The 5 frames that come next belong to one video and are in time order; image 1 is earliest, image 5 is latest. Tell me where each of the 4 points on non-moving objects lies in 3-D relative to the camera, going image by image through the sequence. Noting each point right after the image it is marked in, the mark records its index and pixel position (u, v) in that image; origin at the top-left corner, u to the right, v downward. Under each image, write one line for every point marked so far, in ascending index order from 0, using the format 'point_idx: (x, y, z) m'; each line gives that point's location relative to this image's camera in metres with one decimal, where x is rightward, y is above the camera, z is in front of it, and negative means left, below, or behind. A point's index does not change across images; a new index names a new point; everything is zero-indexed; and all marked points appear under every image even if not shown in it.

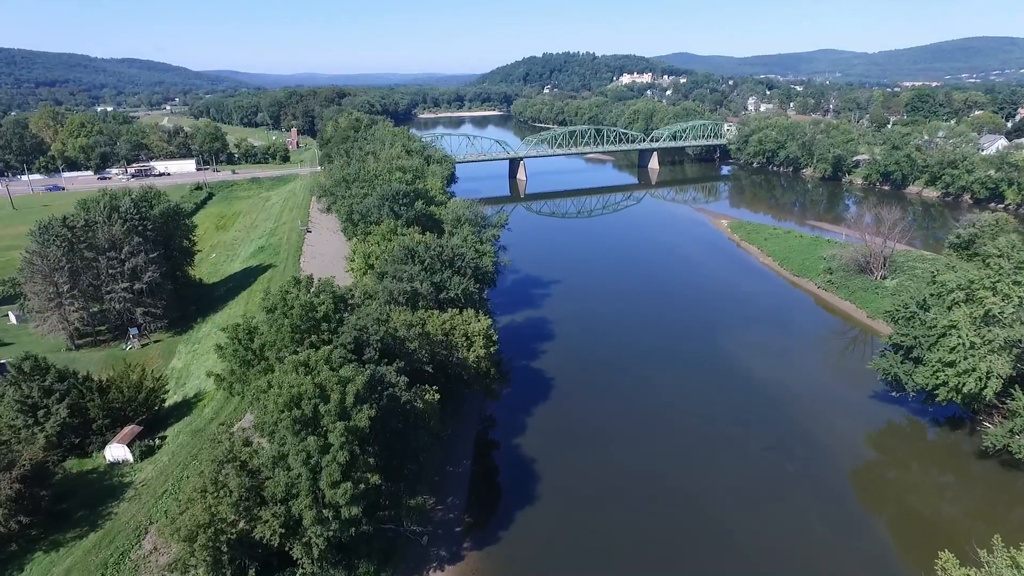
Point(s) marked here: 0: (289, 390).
0: (-4.5, -2.1, +13.5) m
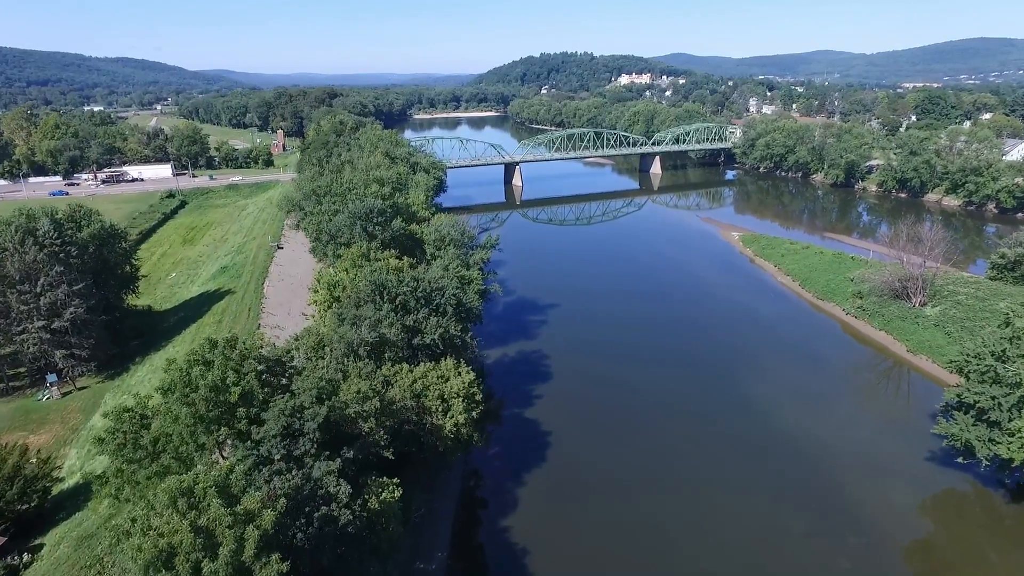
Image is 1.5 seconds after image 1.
0: (-4.9, -3.5, +9.1) m
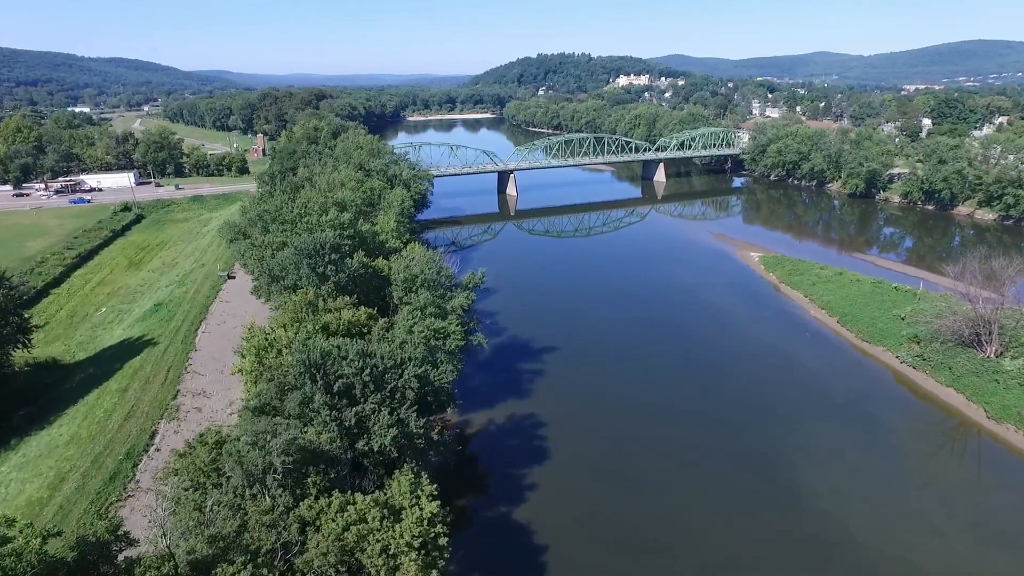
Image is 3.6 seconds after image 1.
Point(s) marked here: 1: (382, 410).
0: (-5.2, -5.4, +3.1) m
1: (-3.1, -2.9, +15.9) m
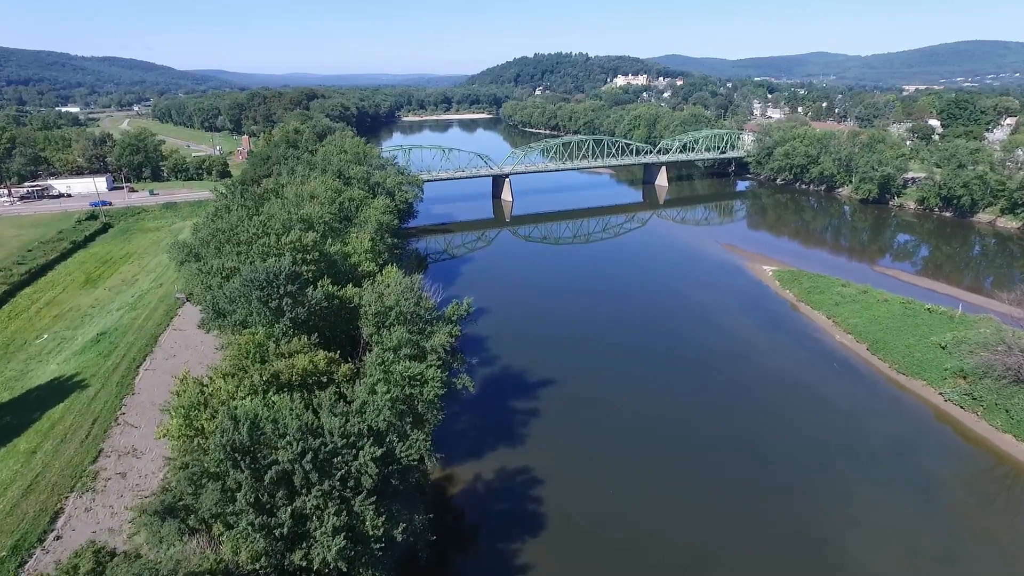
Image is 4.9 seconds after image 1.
0: (-5.5, -6.5, -0.6) m
1: (-3.4, -4.0, +12.2) m
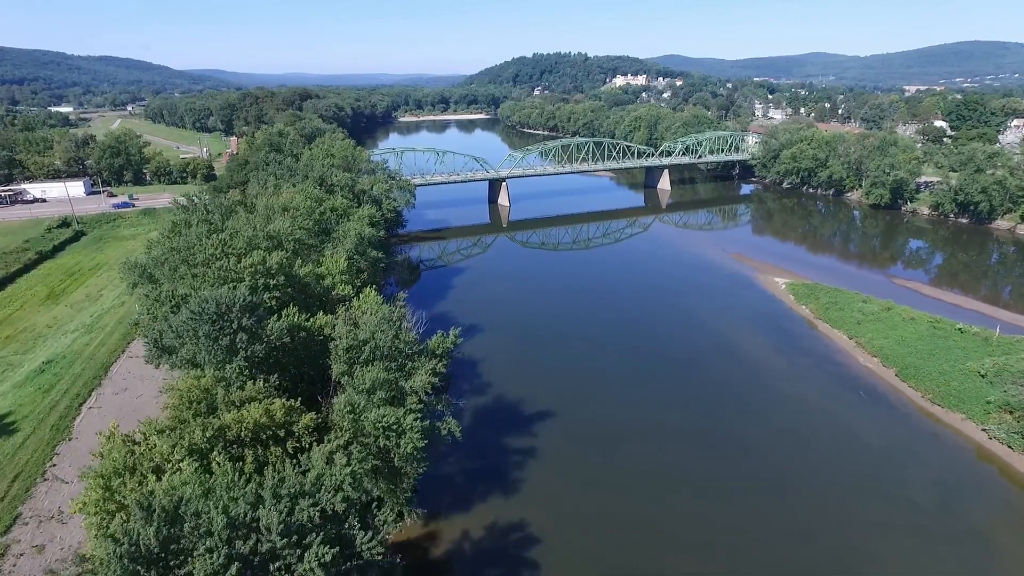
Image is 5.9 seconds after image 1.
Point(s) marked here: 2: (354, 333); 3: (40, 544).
0: (-5.6, -7.3, -3.4) m
1: (-3.5, -4.9, +9.3) m
2: (-4.4, -1.3, +18.9) m
3: (-10.6, -5.7, +14.9) m
